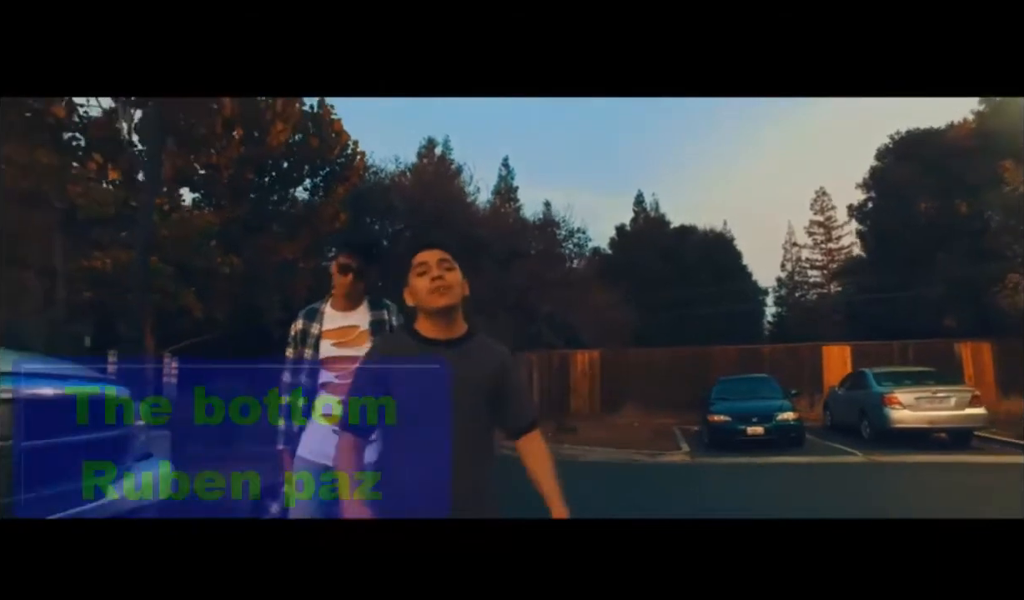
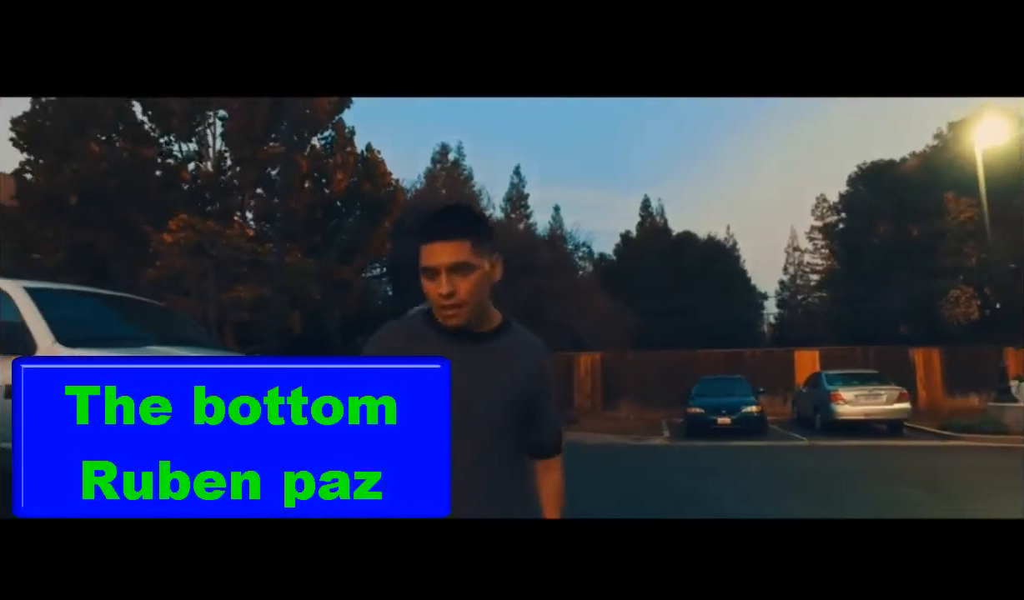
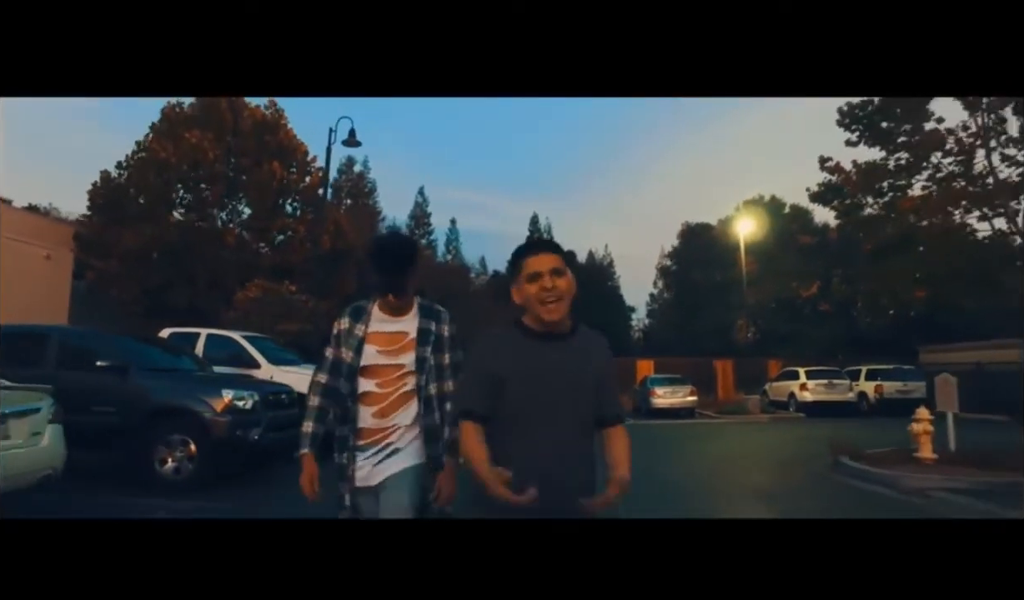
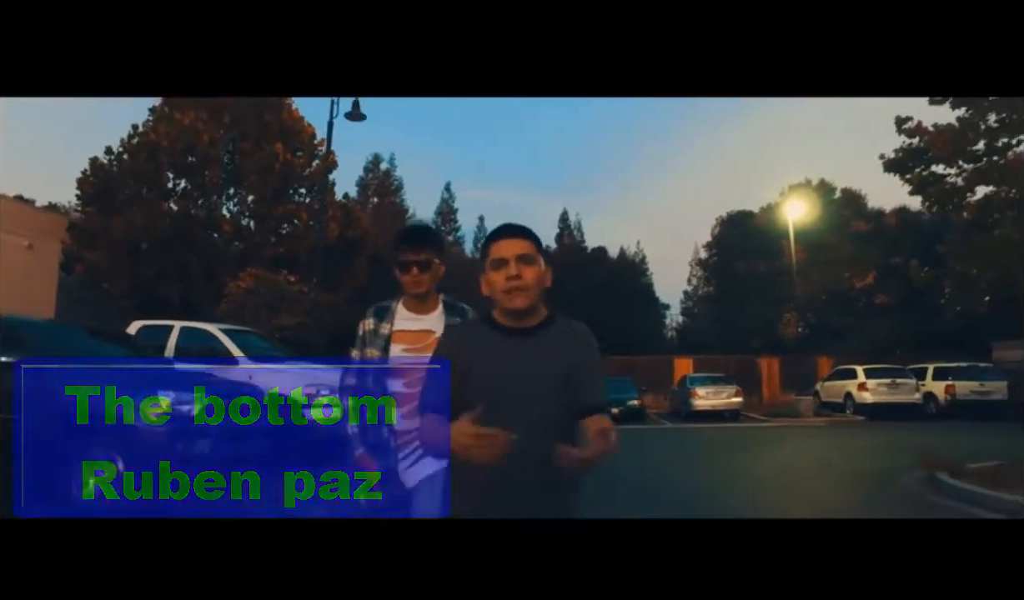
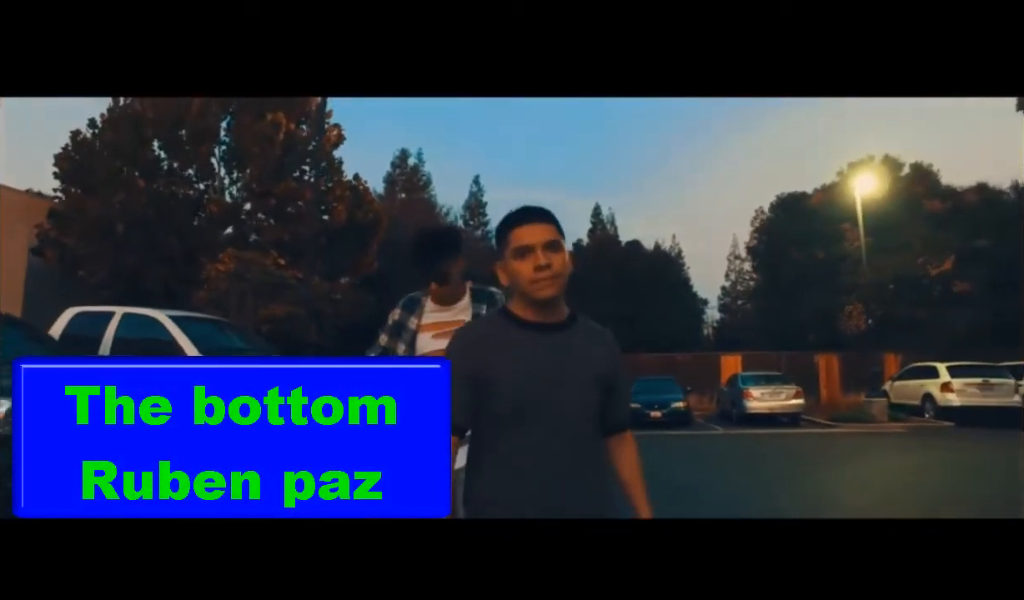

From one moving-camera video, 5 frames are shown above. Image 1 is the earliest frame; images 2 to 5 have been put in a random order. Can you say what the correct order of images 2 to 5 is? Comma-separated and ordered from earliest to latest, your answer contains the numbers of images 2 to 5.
2, 5, 4, 3
